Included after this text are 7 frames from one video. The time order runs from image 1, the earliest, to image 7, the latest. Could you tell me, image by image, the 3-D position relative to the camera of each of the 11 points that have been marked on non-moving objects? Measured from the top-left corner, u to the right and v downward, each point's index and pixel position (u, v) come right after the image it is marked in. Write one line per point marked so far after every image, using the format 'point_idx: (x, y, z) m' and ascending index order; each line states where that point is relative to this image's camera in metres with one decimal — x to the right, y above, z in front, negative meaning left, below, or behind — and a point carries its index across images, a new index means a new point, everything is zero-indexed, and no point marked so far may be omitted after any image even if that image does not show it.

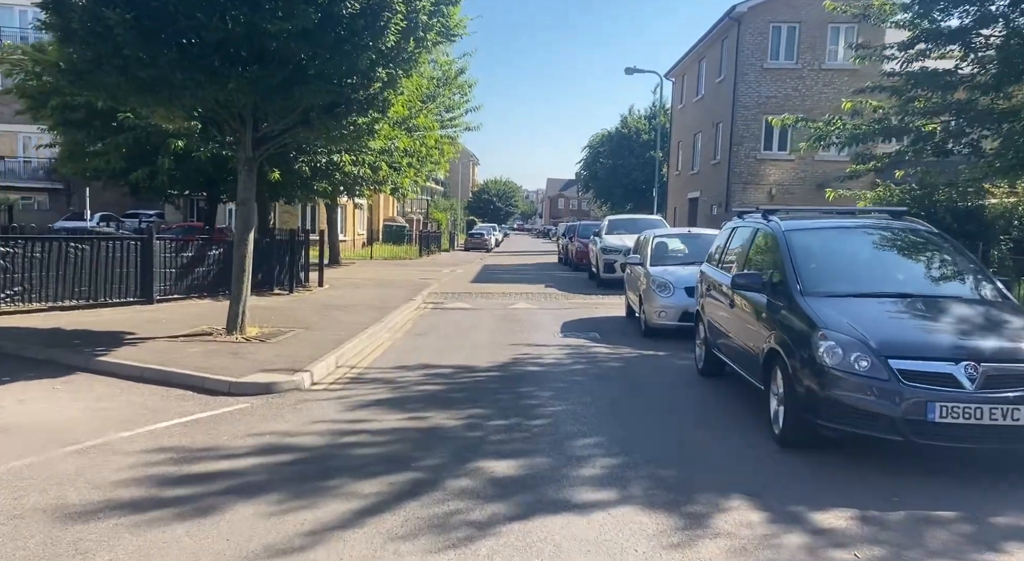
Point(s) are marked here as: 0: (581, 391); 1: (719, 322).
0: (+0.7, -1.1, +7.6) m
1: (+2.1, -0.4, +8.1) m
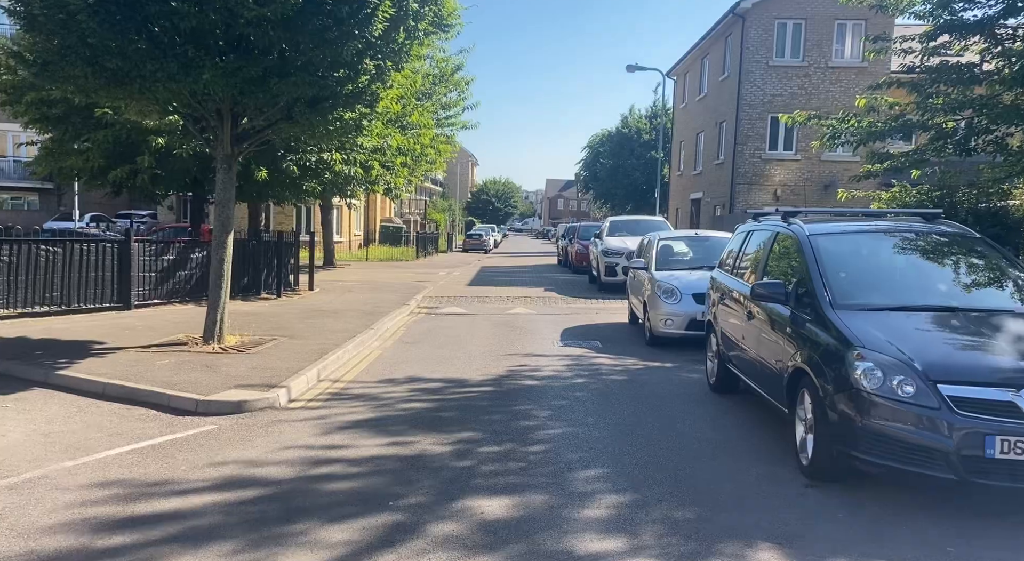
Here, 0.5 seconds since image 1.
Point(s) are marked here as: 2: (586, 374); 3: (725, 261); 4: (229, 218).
0: (+0.6, -1.2, +7.0) m
1: (+2.1, -0.5, +7.4) m
2: (+0.8, -1.0, +8.8) m
3: (+2.3, +0.2, +8.4) m
4: (-3.6, +0.8, +9.8) m
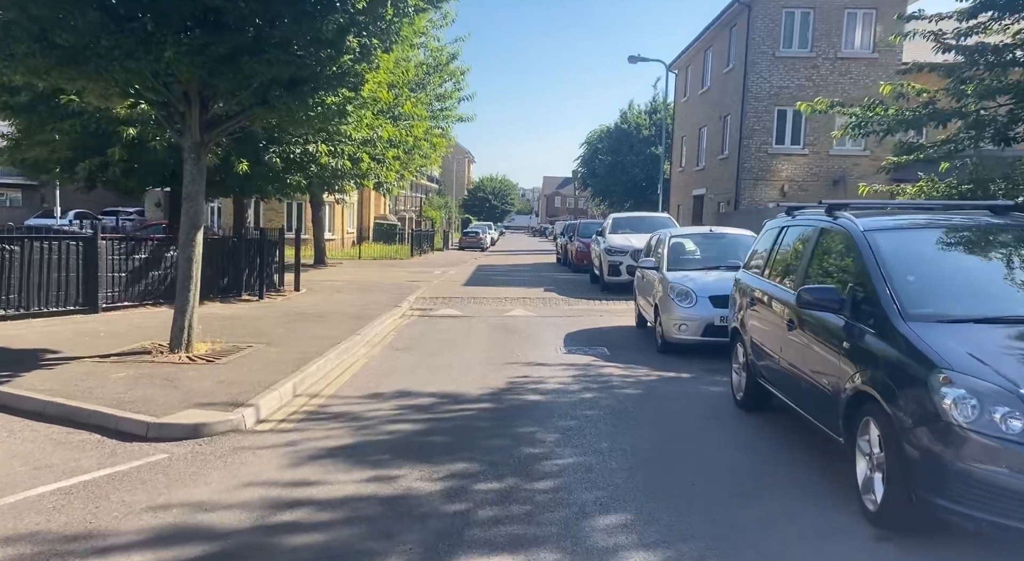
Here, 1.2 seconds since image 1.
0: (+0.7, -1.2, +6.1) m
1: (+2.1, -0.5, +6.5) m
2: (+0.8, -1.1, +7.9) m
3: (+2.3, +0.2, +7.5) m
4: (-3.6, +0.8, +8.9) m
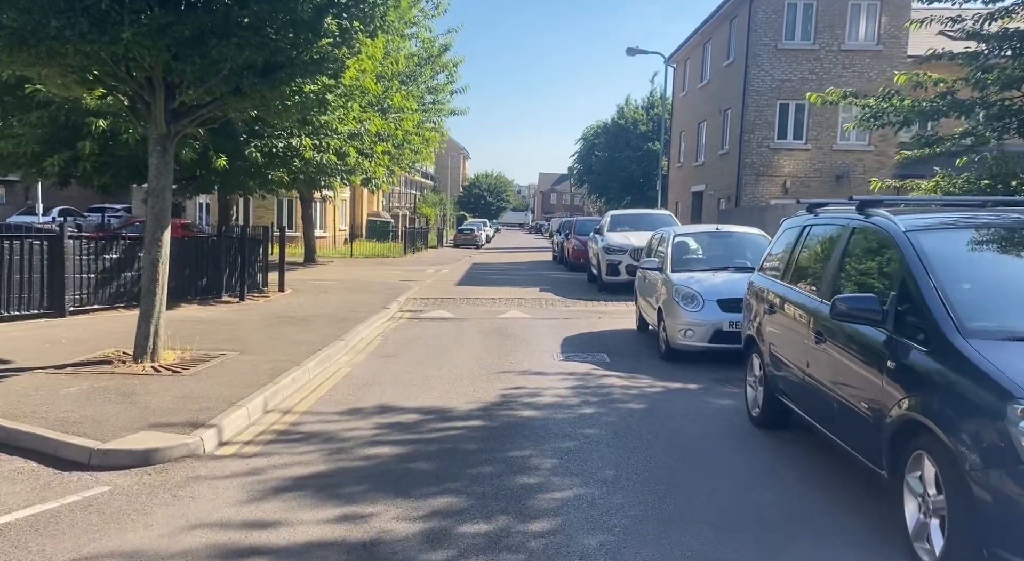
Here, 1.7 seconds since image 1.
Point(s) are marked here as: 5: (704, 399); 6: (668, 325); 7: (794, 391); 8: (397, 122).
0: (+0.6, -1.2, +5.4) m
1: (+2.0, -0.6, +5.8) m
2: (+0.8, -1.1, +7.2) m
3: (+2.3, +0.1, +6.9) m
4: (-3.6, +0.7, +8.2) m
5: (+1.8, -1.1, +7.3) m
6: (+1.8, -0.5, +9.2) m
7: (+2.0, -0.8, +5.7) m
8: (-2.5, +3.4, +16.9) m
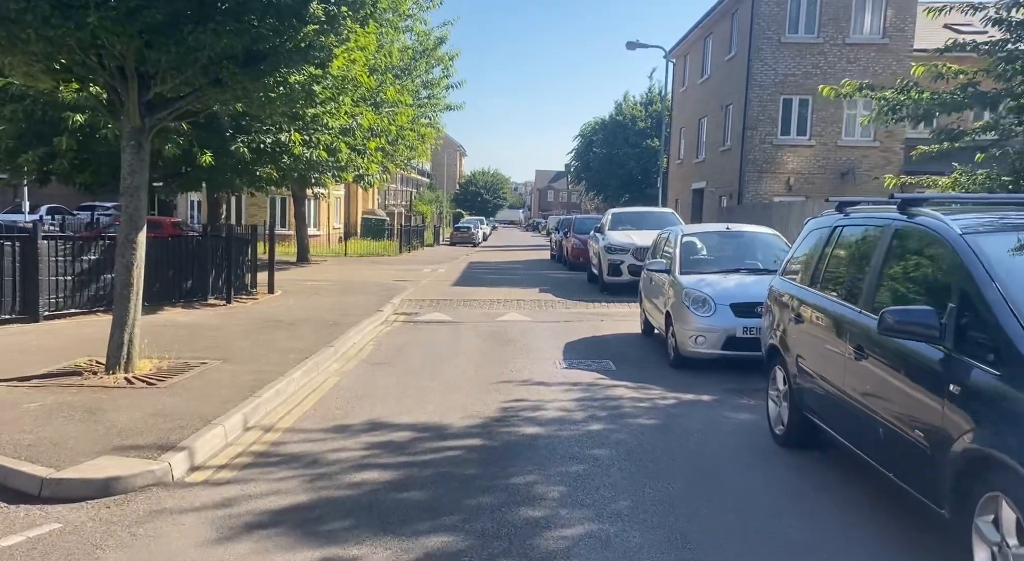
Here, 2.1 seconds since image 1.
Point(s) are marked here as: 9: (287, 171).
0: (+0.6, -1.3, +4.9) m
1: (+2.0, -0.6, +5.3) m
2: (+0.8, -1.1, +6.7) m
3: (+2.3, +0.1, +6.3) m
4: (-3.6, +0.7, +7.7) m
5: (+1.8, -1.1, +6.8) m
6: (+1.8, -0.5, +8.6) m
7: (+2.1, -0.8, +5.2) m
8: (-2.5, +3.4, +16.4) m
9: (-3.9, +1.9, +13.7) m
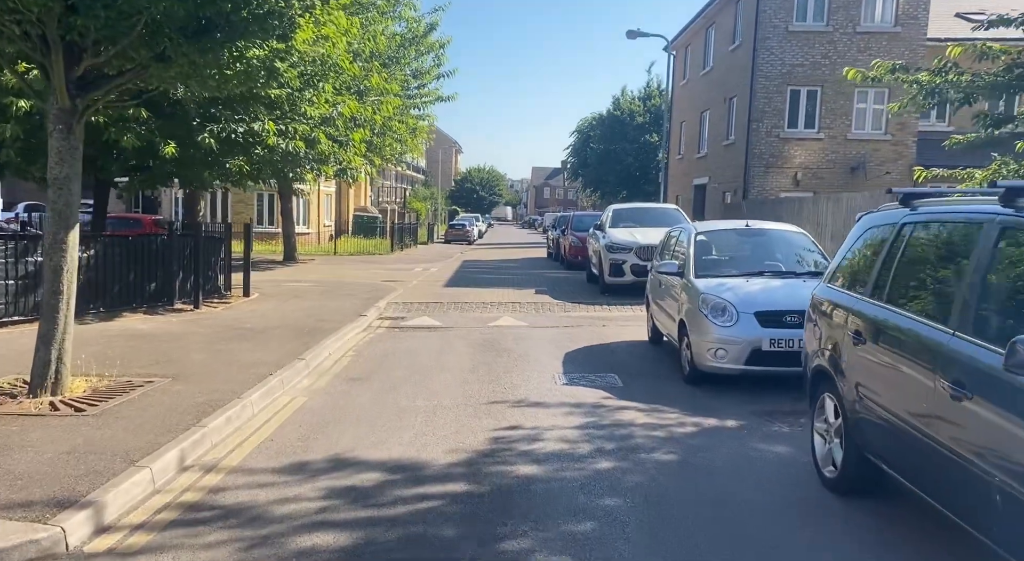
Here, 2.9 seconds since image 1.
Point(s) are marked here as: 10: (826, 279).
0: (+0.6, -1.3, +3.8) m
1: (+2.0, -0.7, +4.2) m
2: (+0.7, -1.2, +5.6) m
3: (+2.2, +0.1, +5.3) m
4: (-3.7, +0.6, +6.6) m
5: (+1.7, -1.2, +5.7) m
6: (+1.8, -0.6, +7.6) m
7: (+2.0, -0.9, +4.1) m
8: (-2.6, +3.4, +15.3) m
9: (-4.0, +1.9, +12.6) m
10: (+2.2, 0.0, +5.6) m
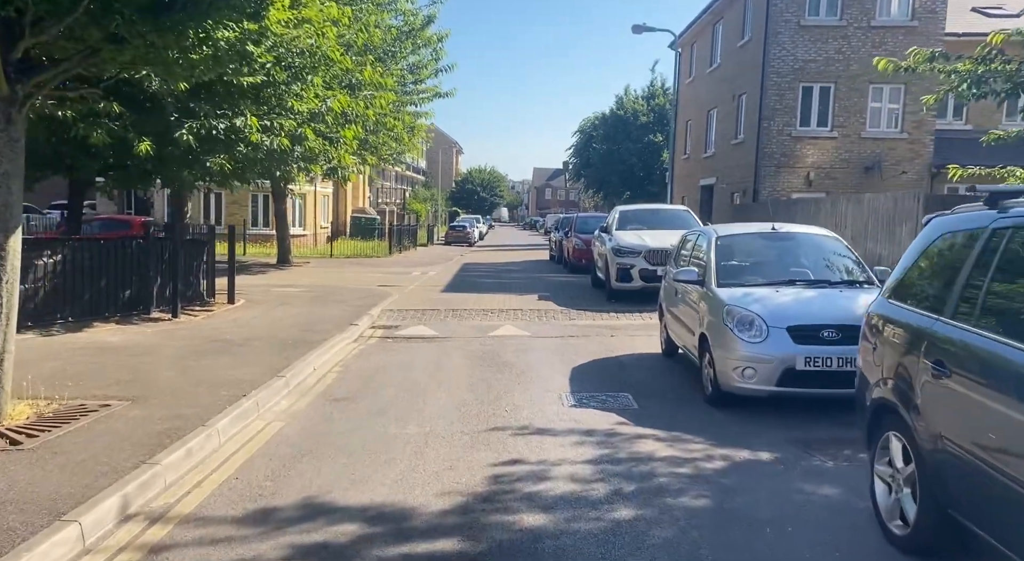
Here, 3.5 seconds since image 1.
0: (+0.6, -1.4, +3.0) m
1: (+2.0, -0.7, +3.4) m
2: (+0.7, -1.3, +4.8) m
3: (+2.2, 0.0, +4.5) m
4: (-3.7, +0.6, +5.8) m
5: (+1.8, -1.3, +4.9) m
6: (+1.8, -0.7, +6.8) m
7: (+2.0, -1.0, +3.3) m
8: (-2.6, +3.3, +14.5) m
9: (-4.0, +1.8, +11.8) m
10: (+2.2, -0.1, +4.8) m
